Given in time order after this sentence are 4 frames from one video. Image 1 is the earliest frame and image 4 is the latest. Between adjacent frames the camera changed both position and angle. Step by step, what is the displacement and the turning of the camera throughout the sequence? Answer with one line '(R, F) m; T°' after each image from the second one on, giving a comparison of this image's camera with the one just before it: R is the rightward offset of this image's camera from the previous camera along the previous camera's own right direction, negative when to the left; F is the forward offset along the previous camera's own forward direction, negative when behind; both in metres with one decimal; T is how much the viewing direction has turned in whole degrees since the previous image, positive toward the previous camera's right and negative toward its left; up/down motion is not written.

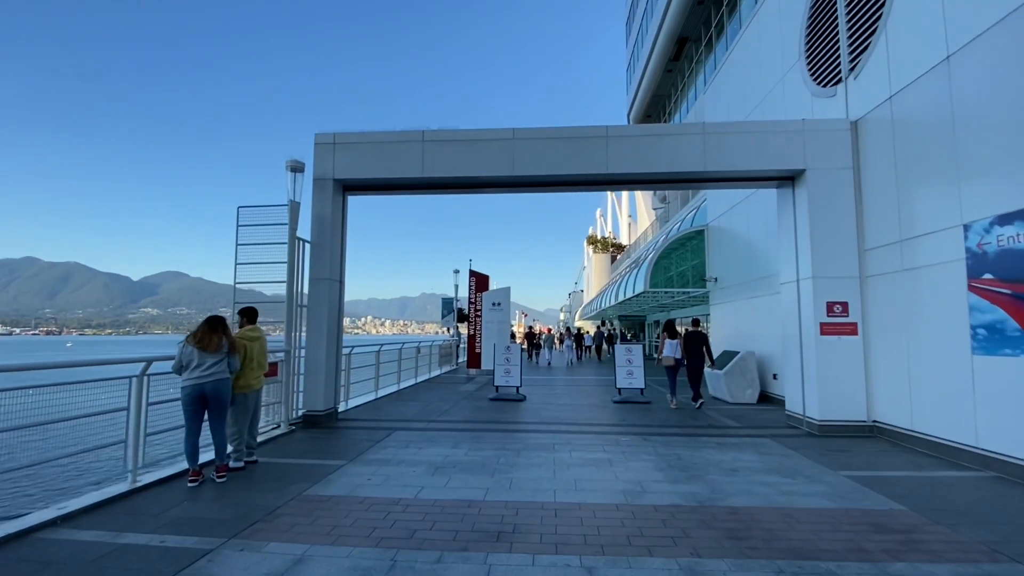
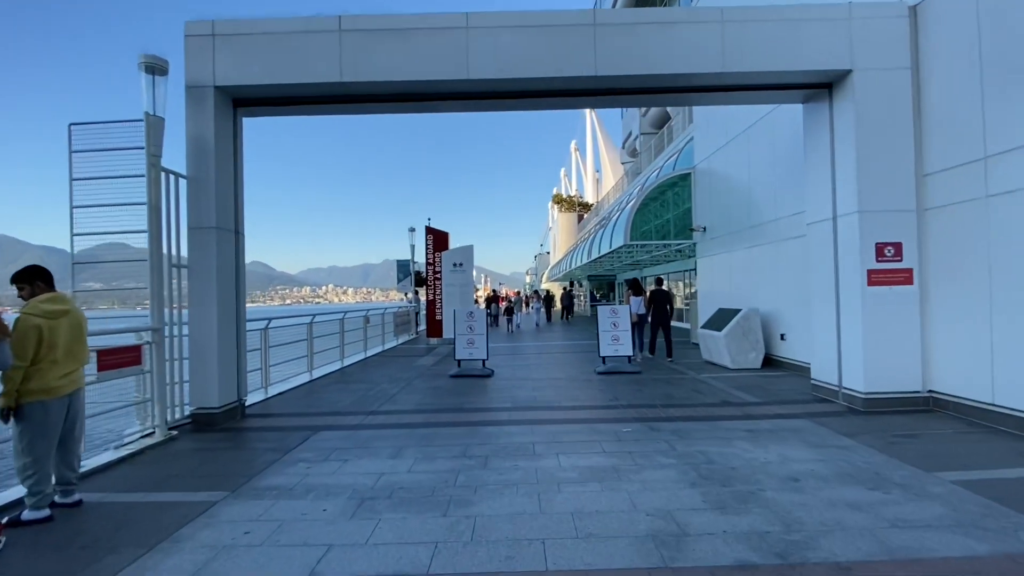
(+0.1, +2.4) m; +4°
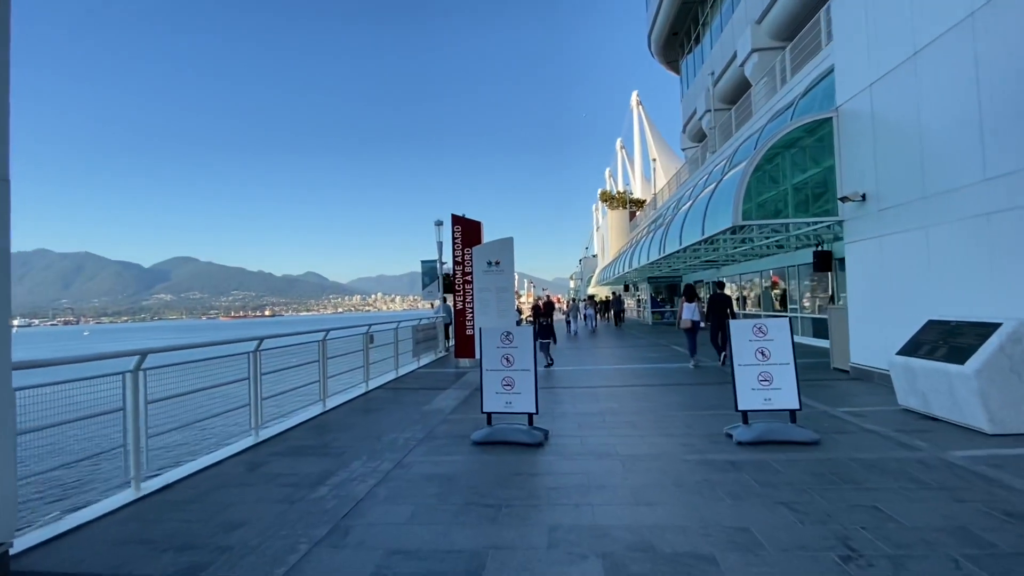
(-0.3, +4.7) m; -5°
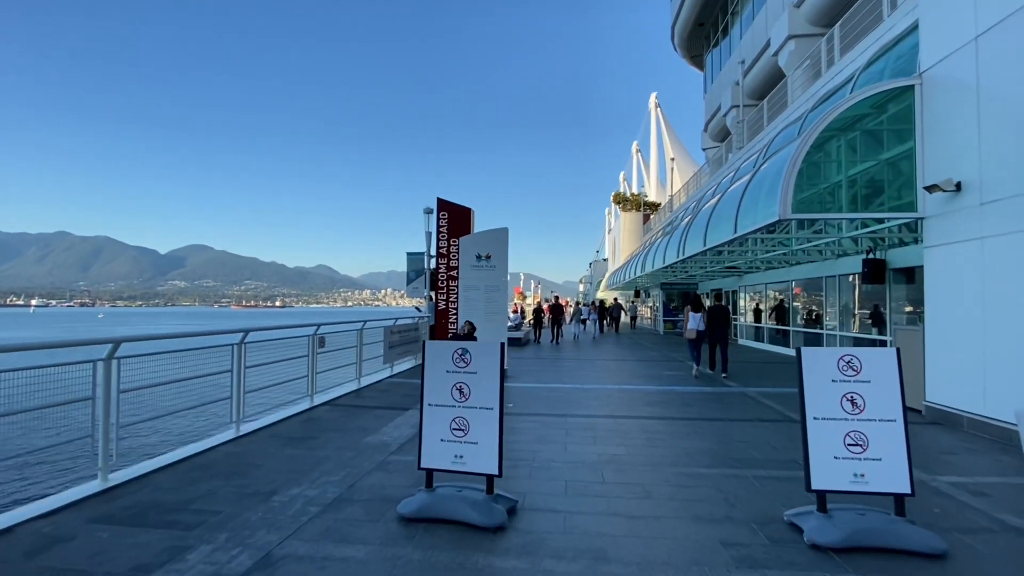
(+0.5, +2.3) m; -1°
